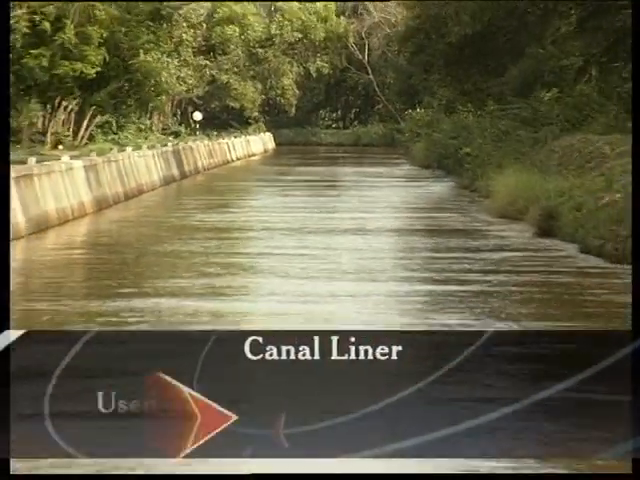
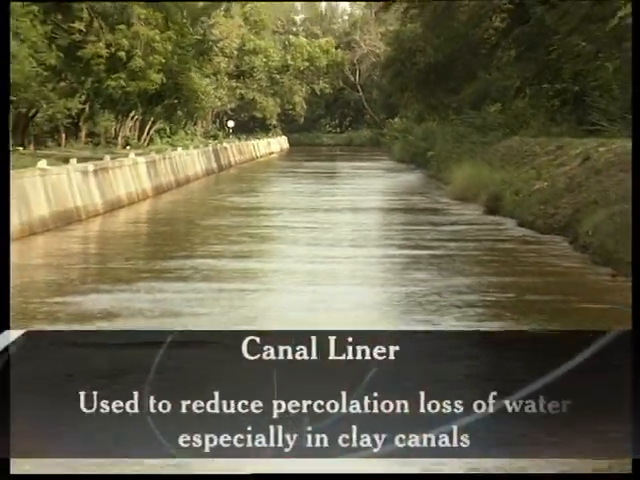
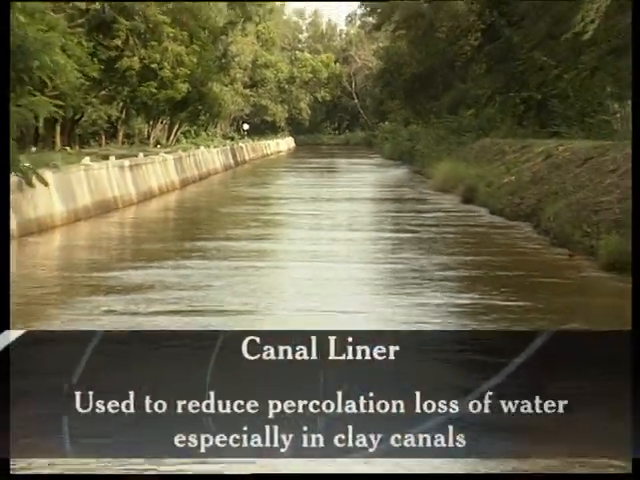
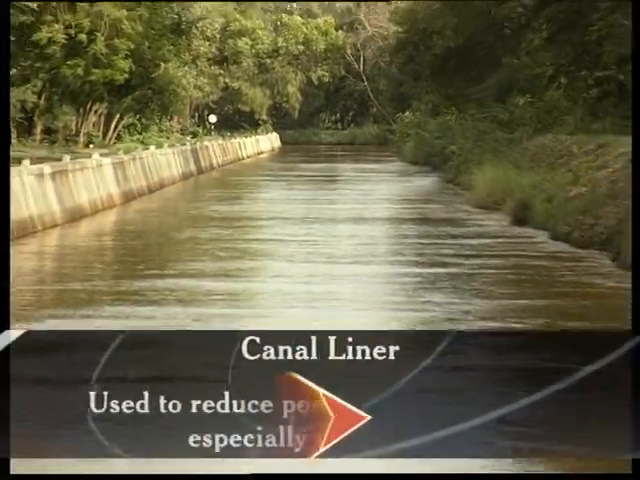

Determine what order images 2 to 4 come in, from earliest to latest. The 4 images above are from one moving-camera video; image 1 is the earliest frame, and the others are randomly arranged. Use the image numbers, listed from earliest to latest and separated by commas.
4, 2, 3
